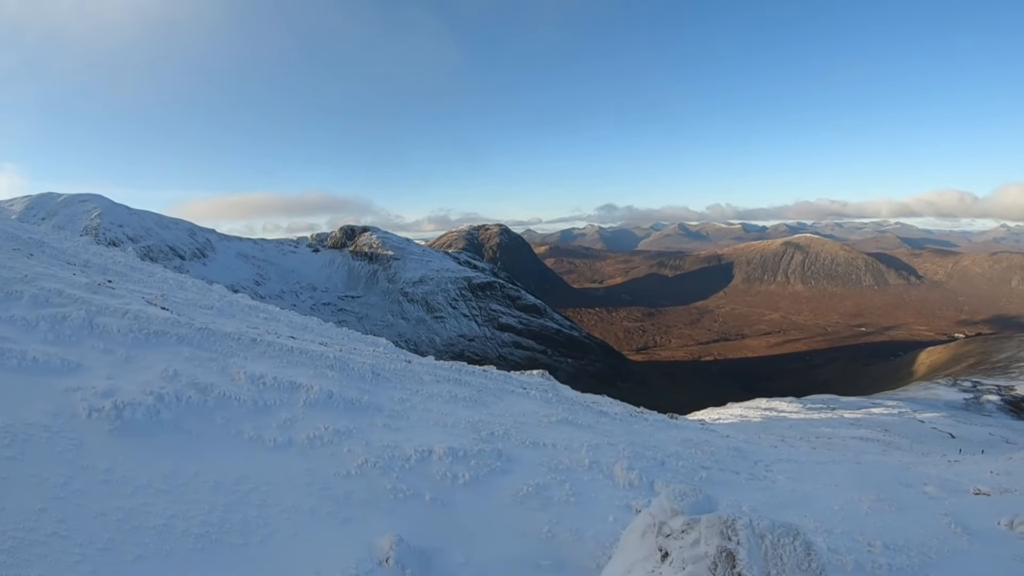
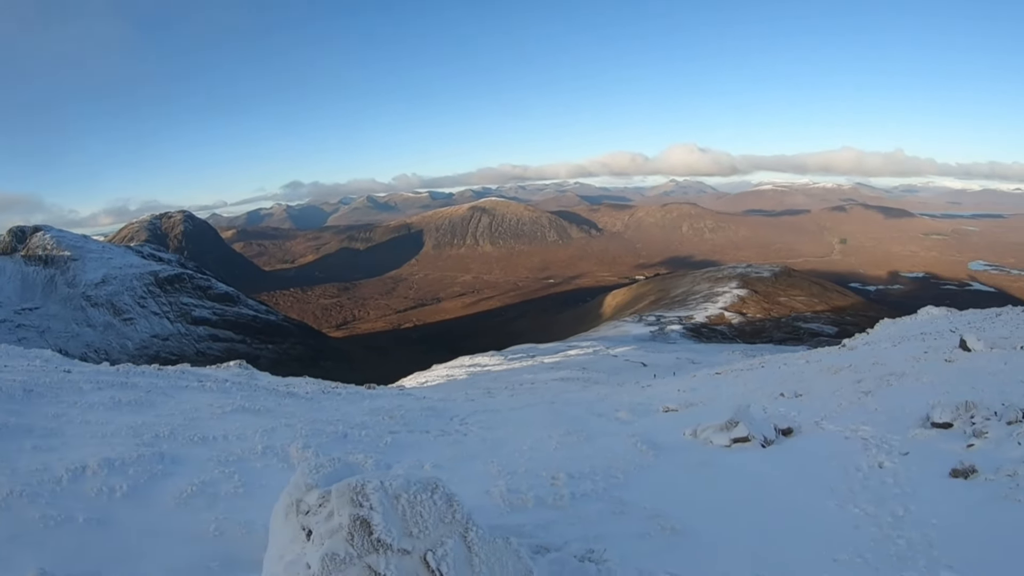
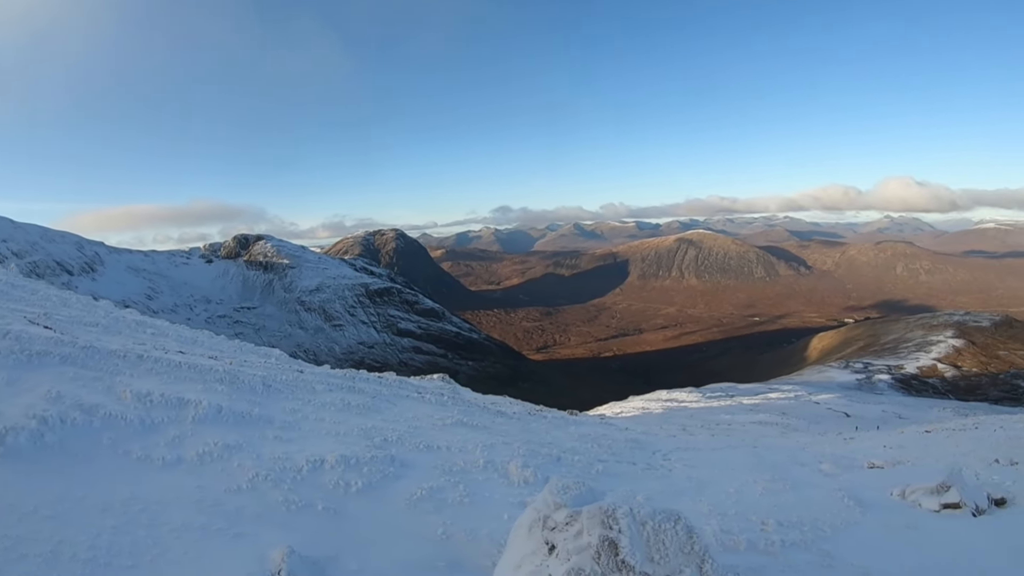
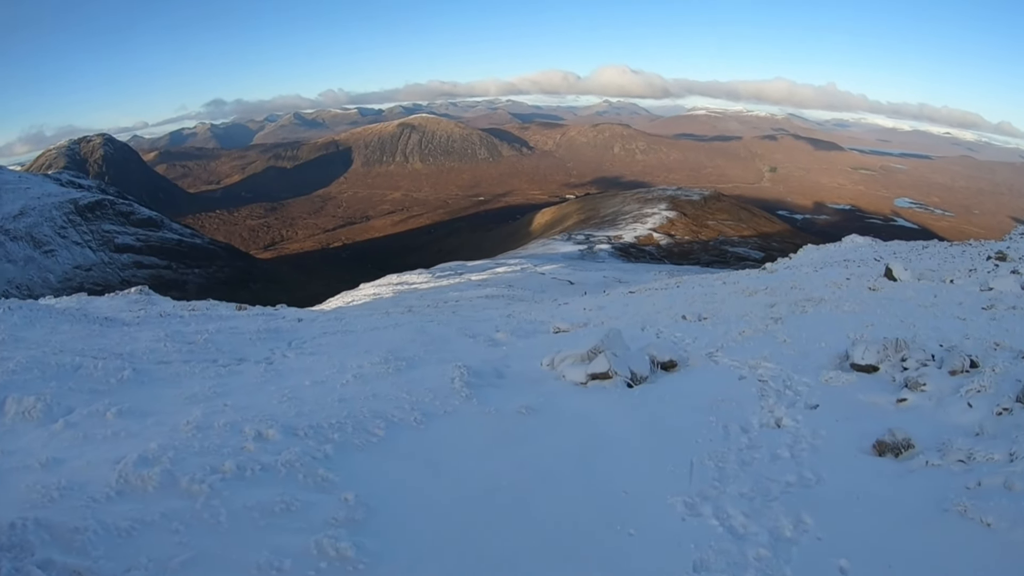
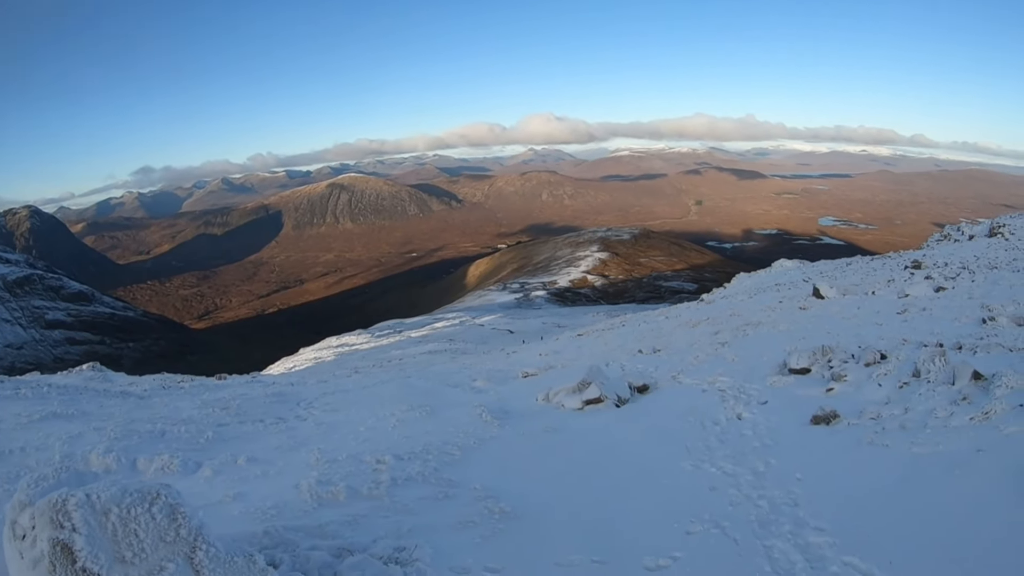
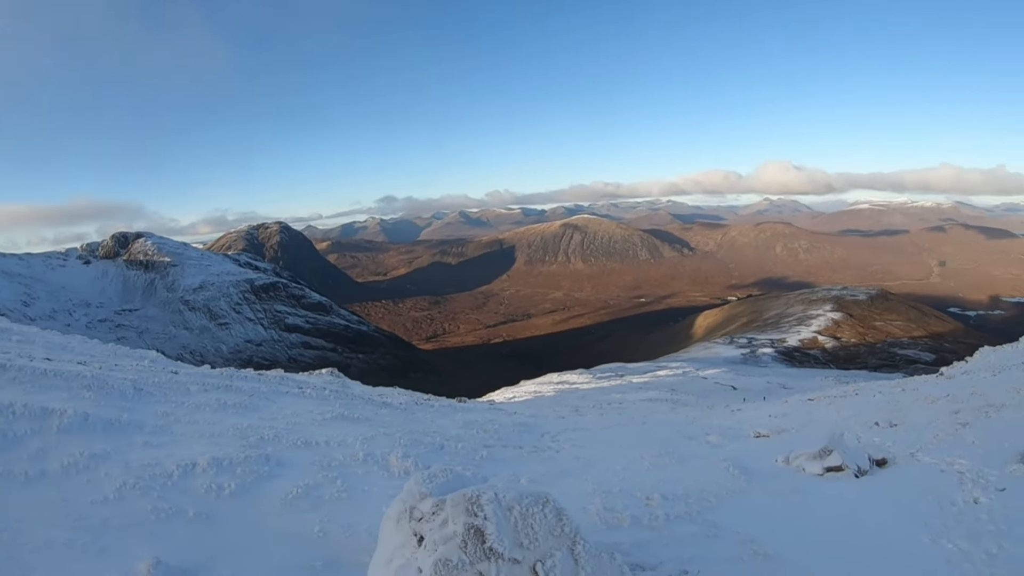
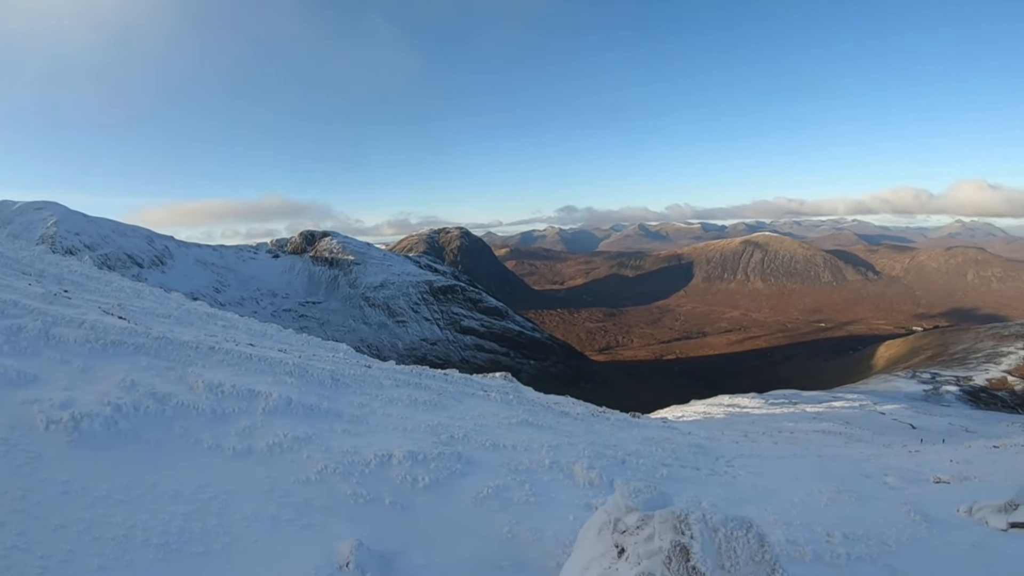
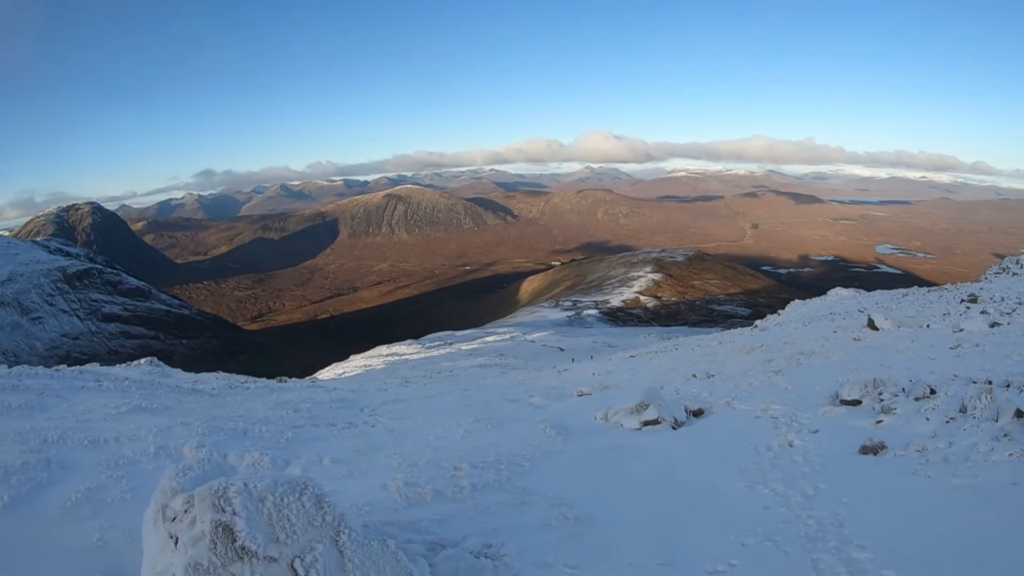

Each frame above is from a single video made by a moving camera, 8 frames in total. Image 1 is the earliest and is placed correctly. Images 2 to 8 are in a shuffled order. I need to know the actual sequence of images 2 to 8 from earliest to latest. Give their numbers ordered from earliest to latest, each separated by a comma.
7, 3, 6, 2, 8, 5, 4
